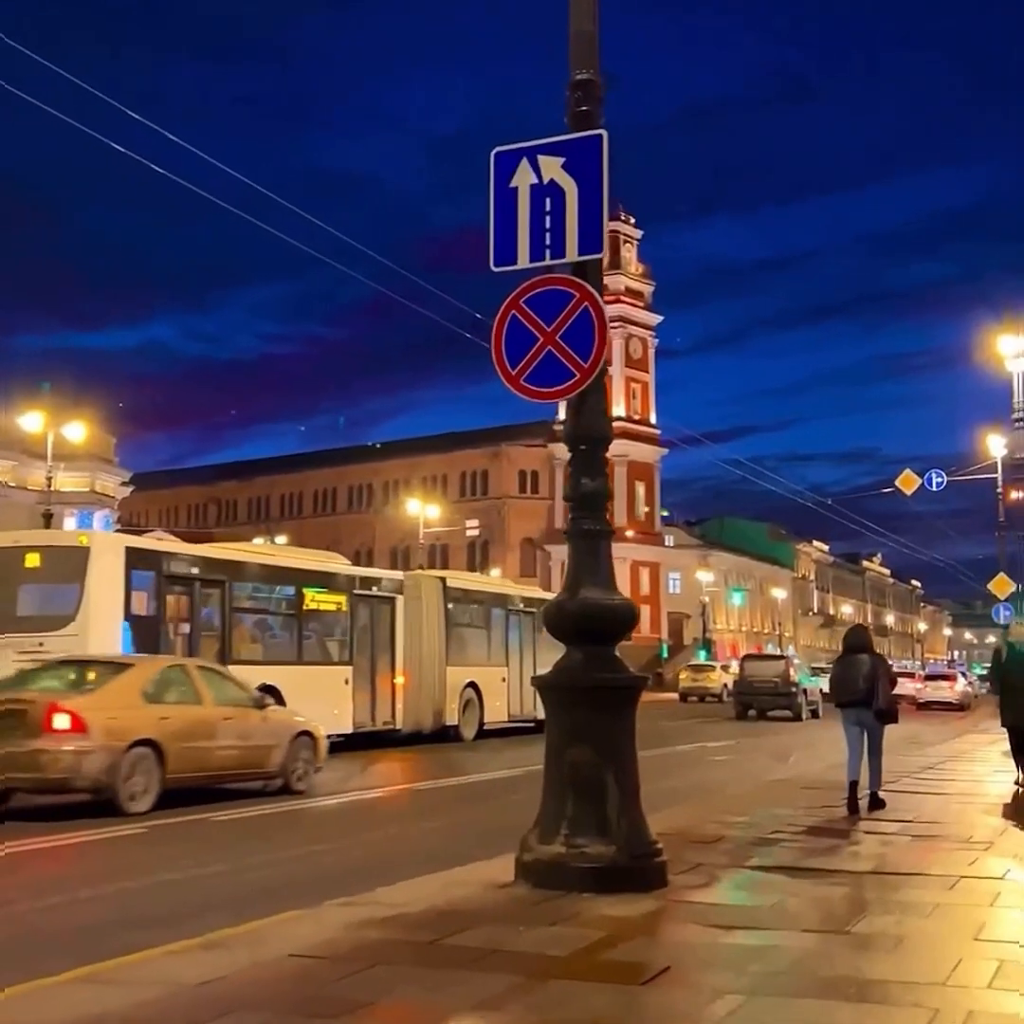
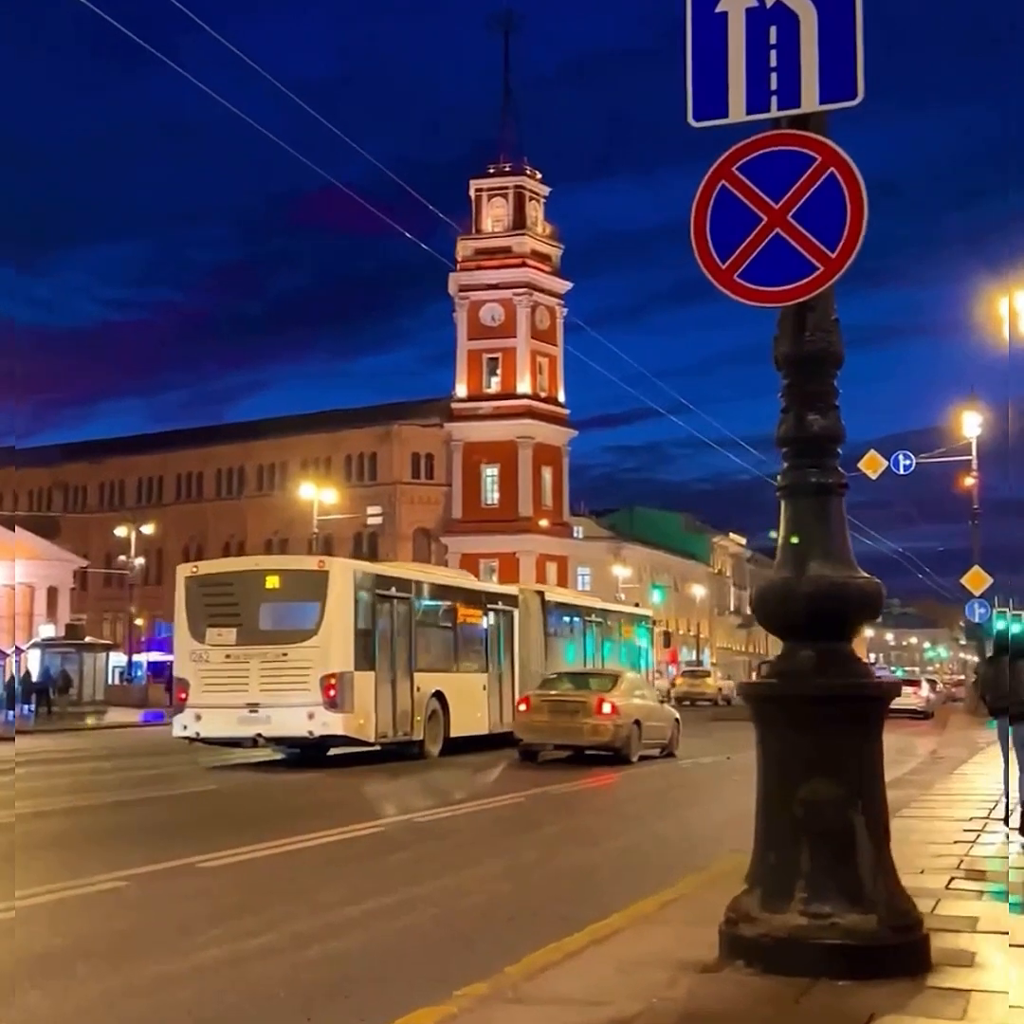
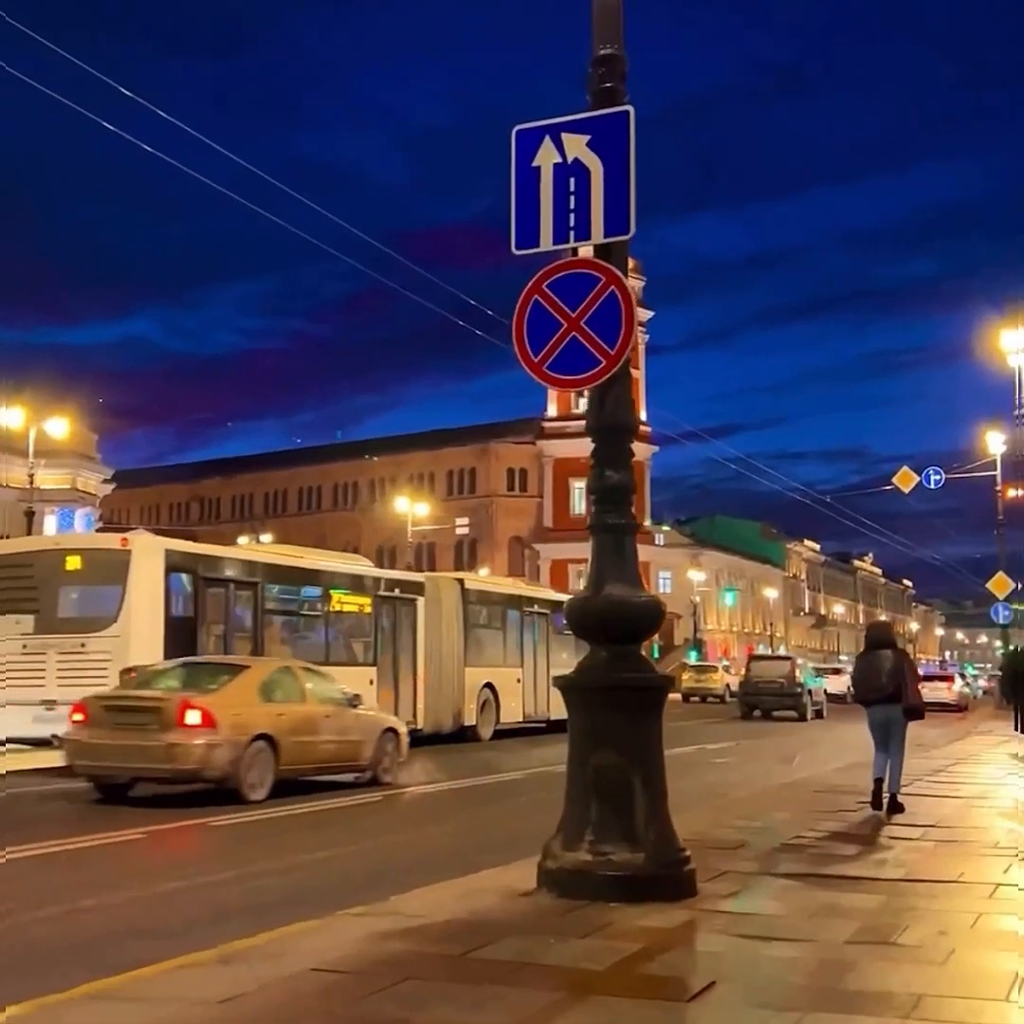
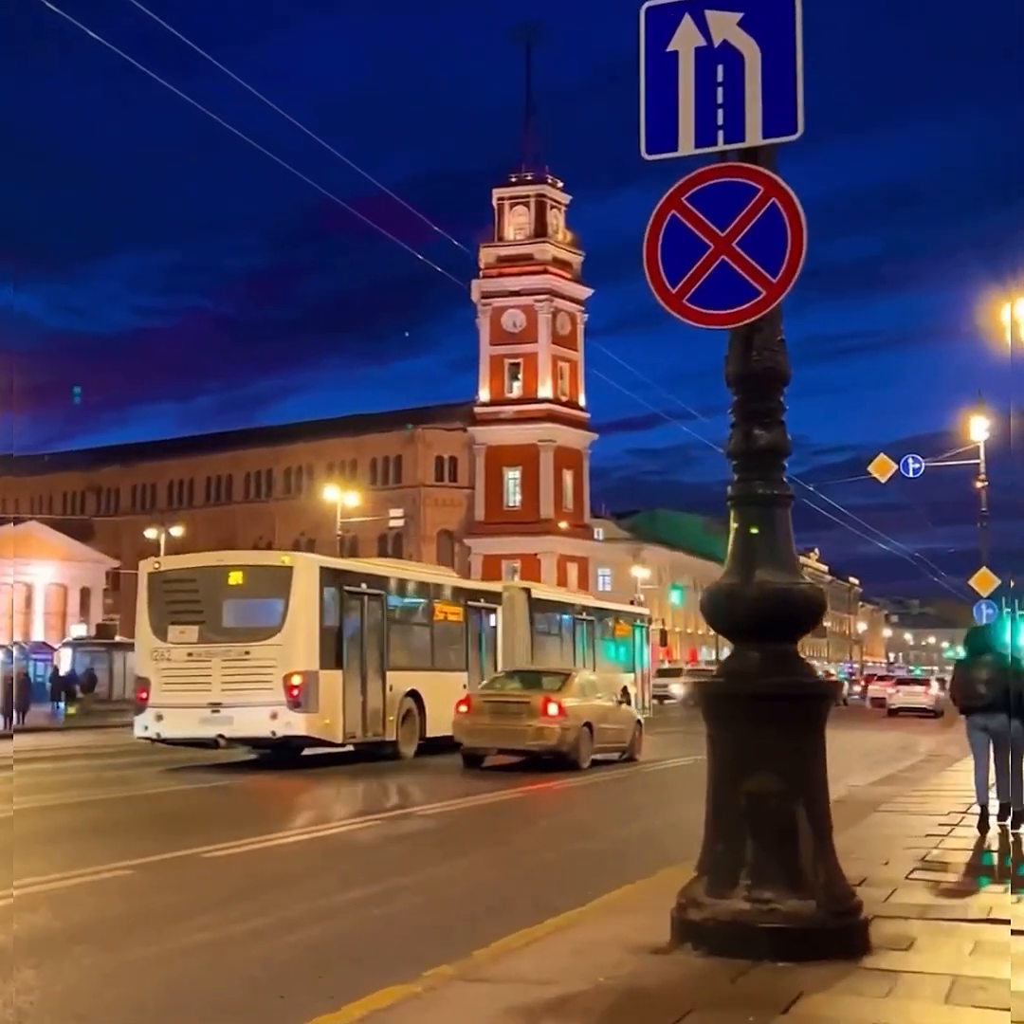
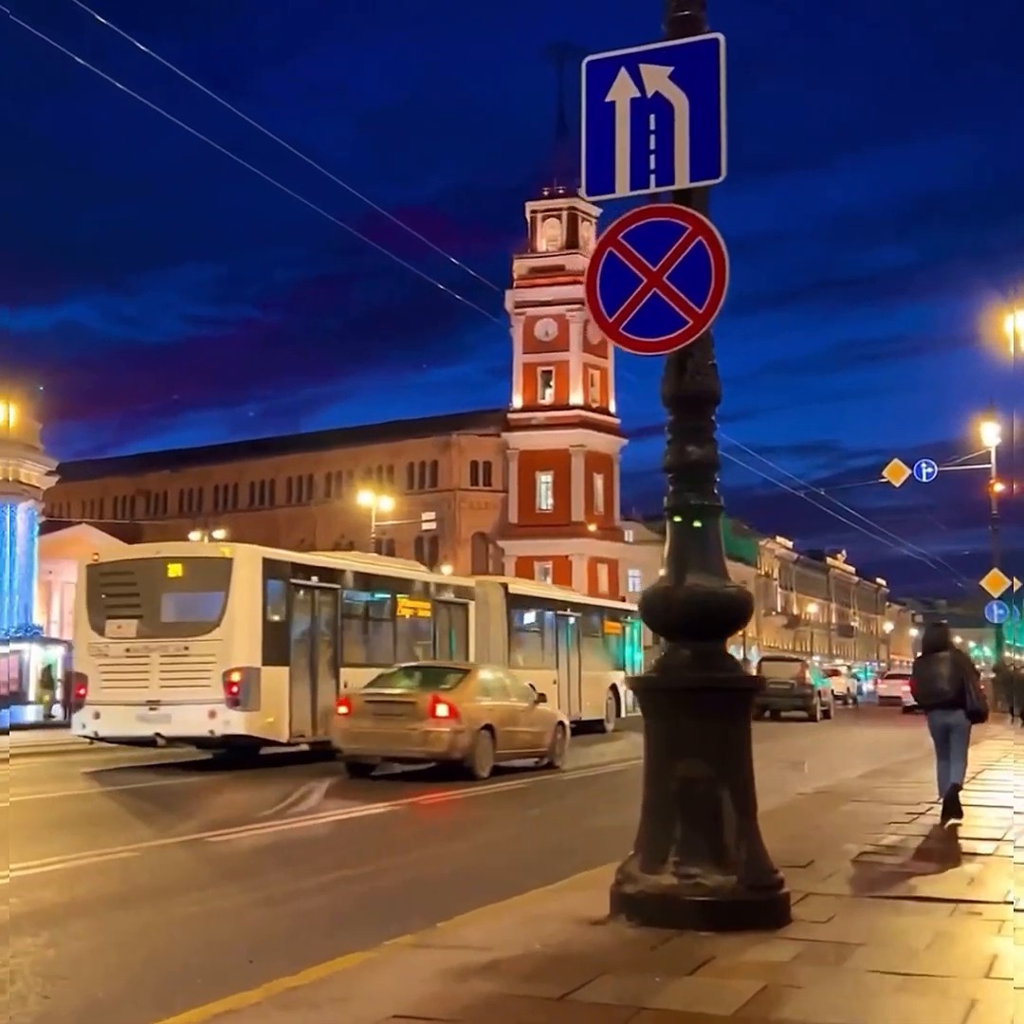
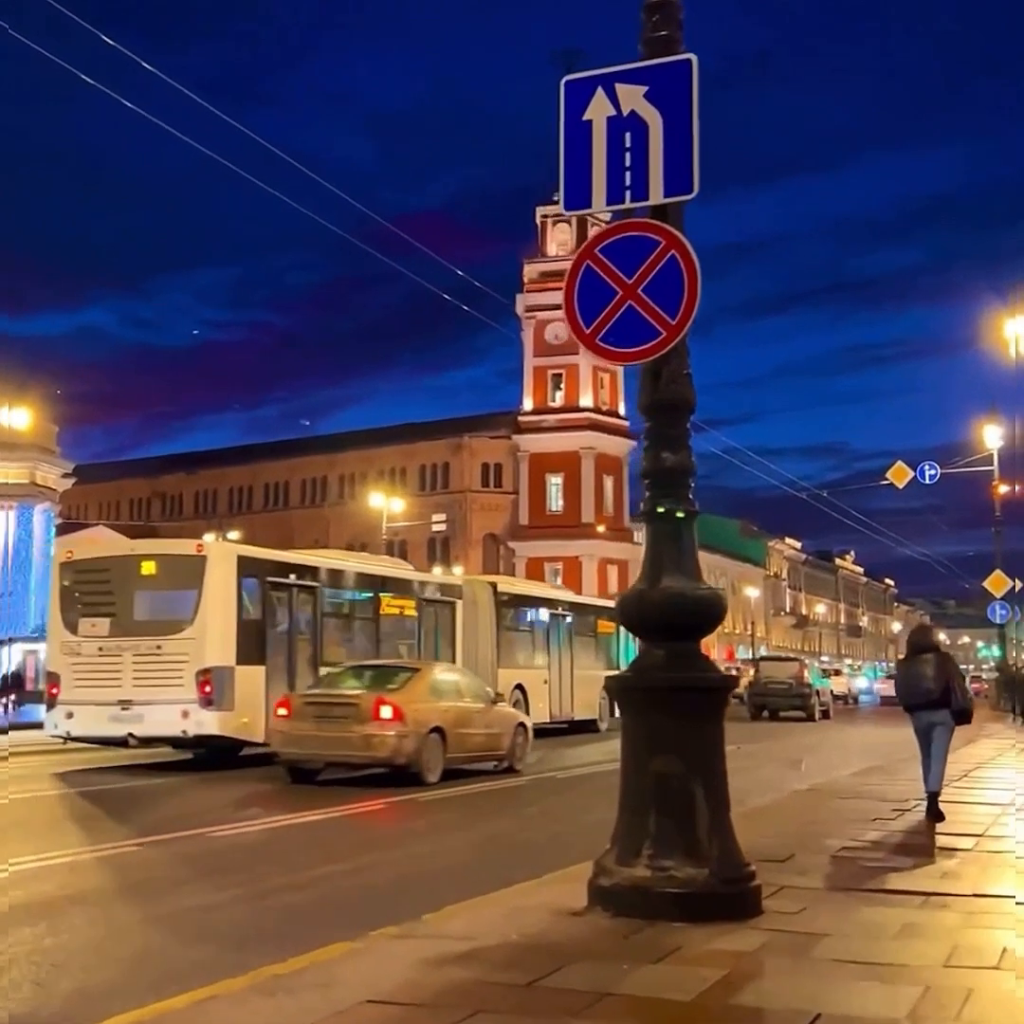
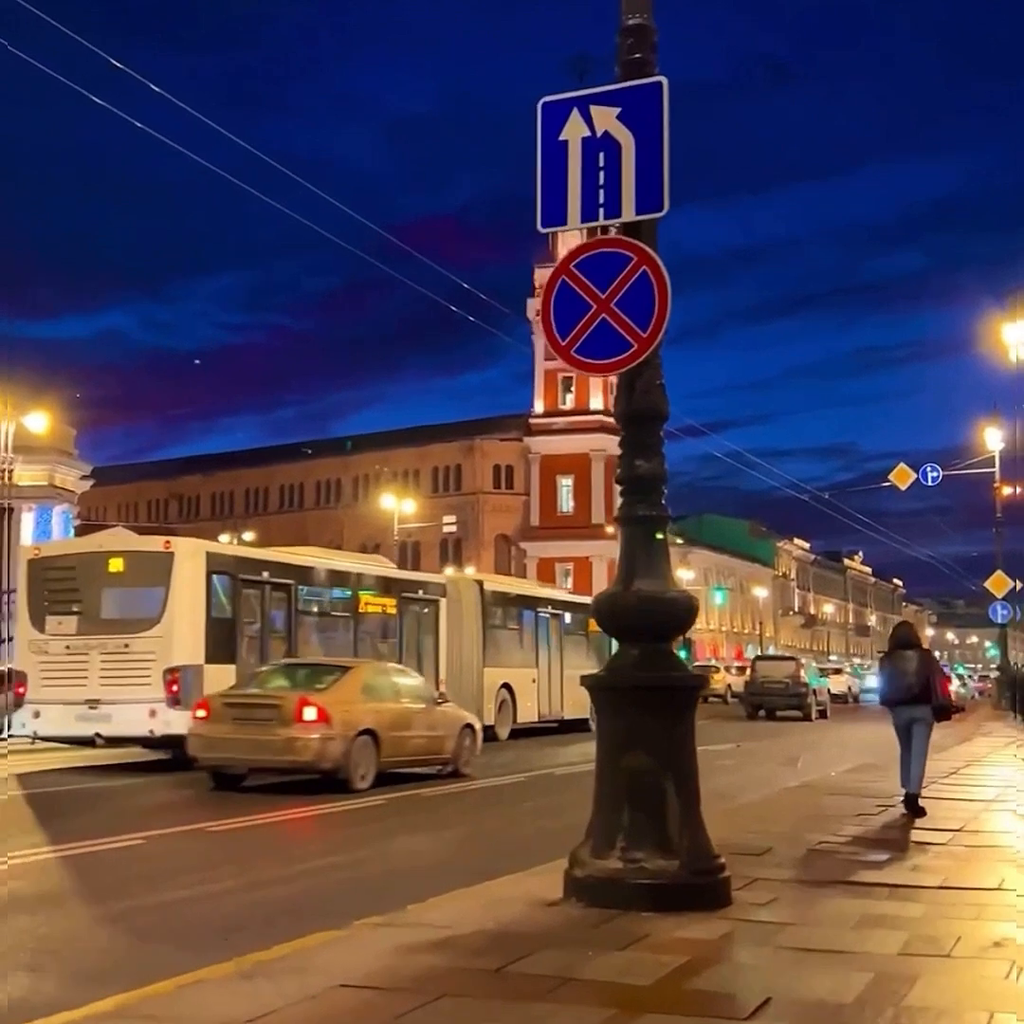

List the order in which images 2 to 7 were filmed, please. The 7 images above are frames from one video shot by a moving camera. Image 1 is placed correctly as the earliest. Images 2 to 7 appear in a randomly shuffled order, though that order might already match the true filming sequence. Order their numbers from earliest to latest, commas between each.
3, 7, 6, 5, 4, 2
